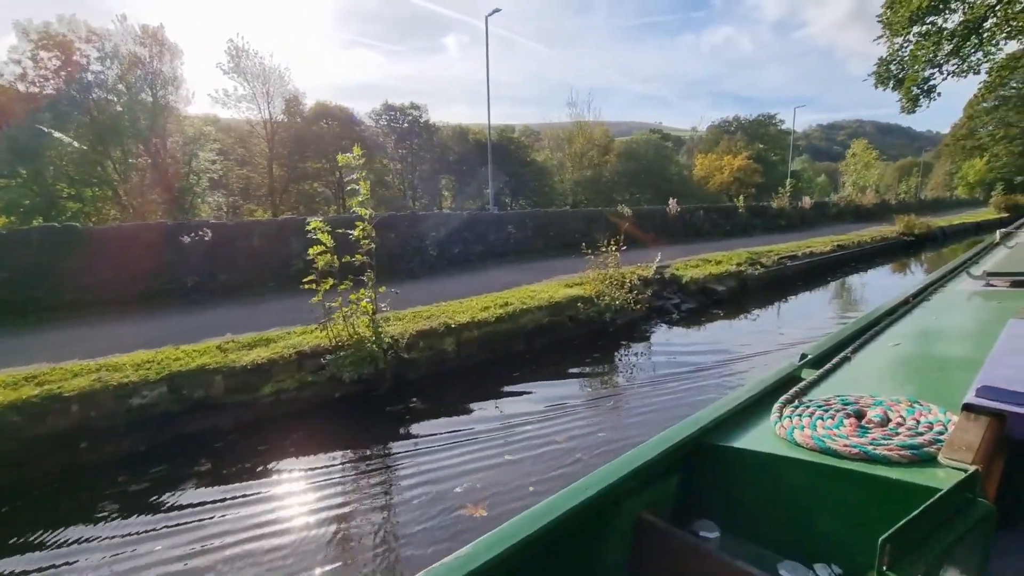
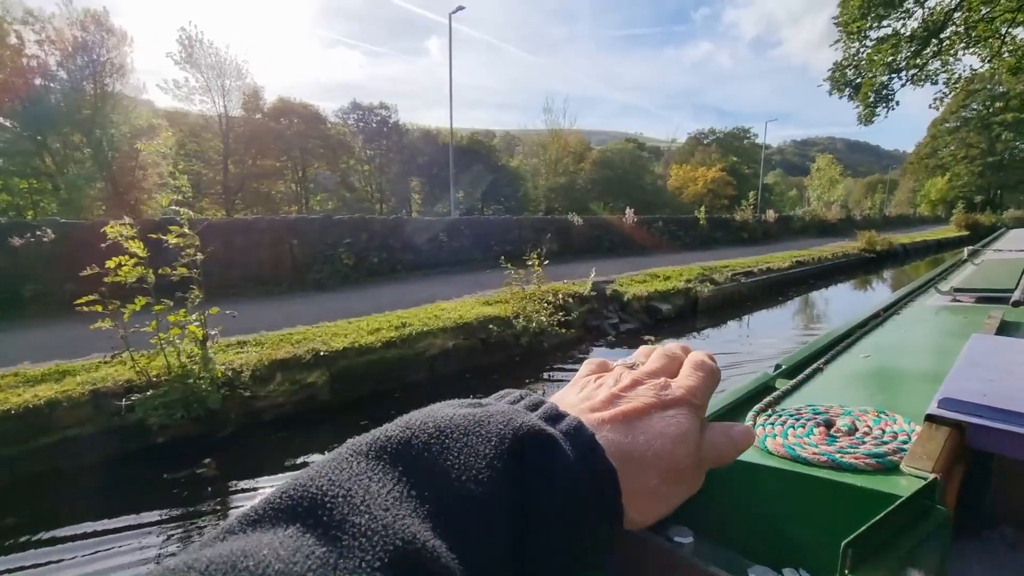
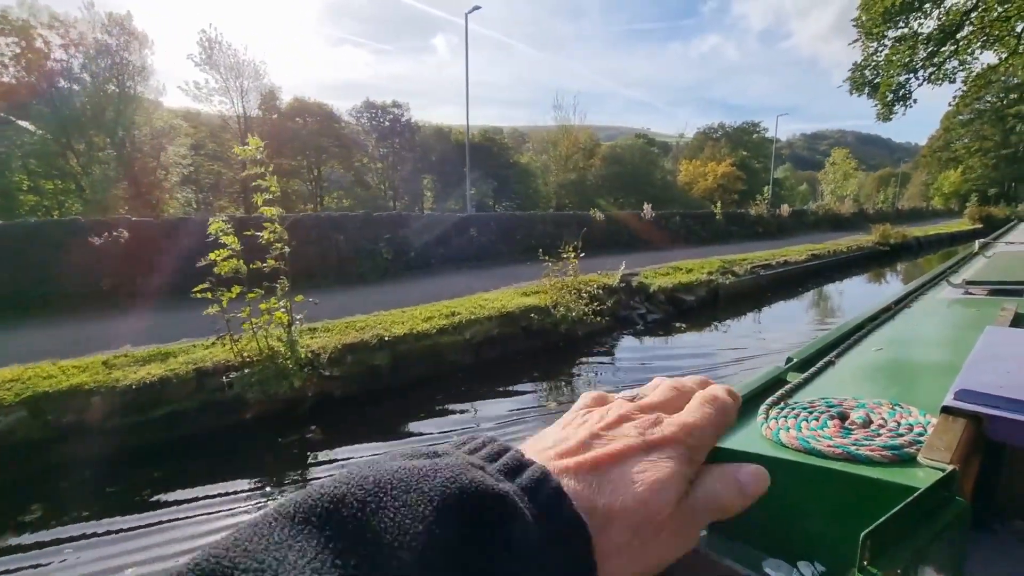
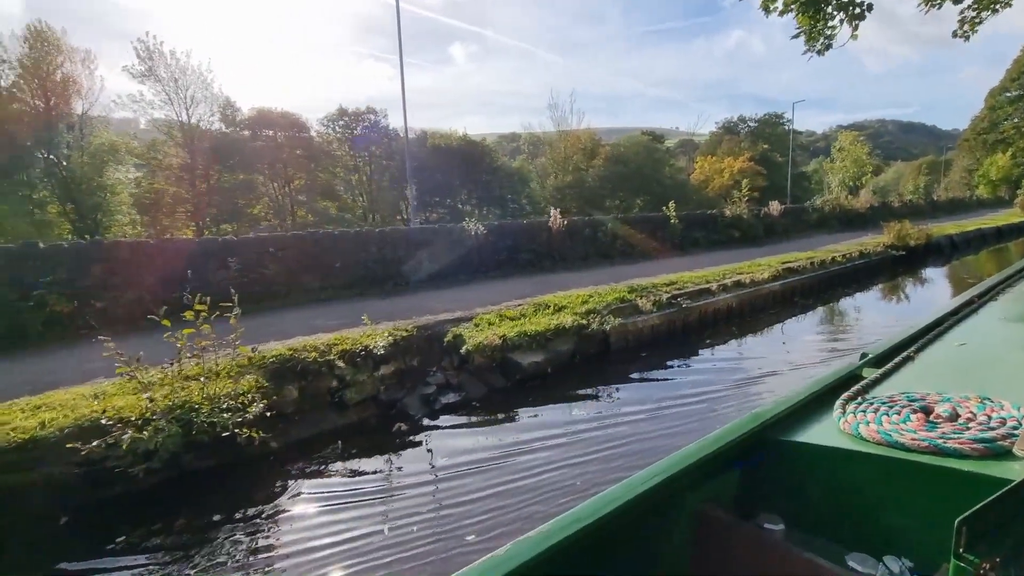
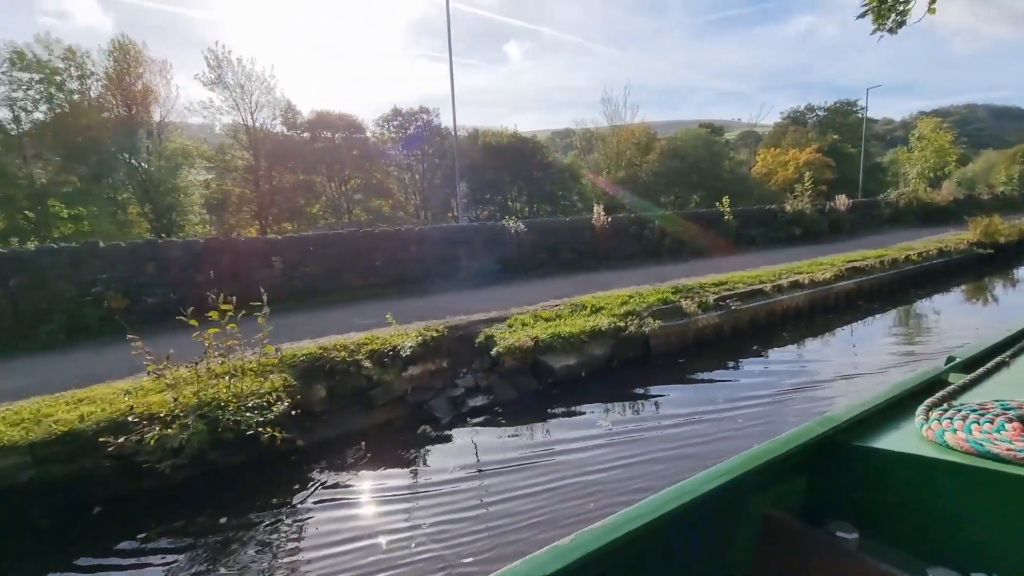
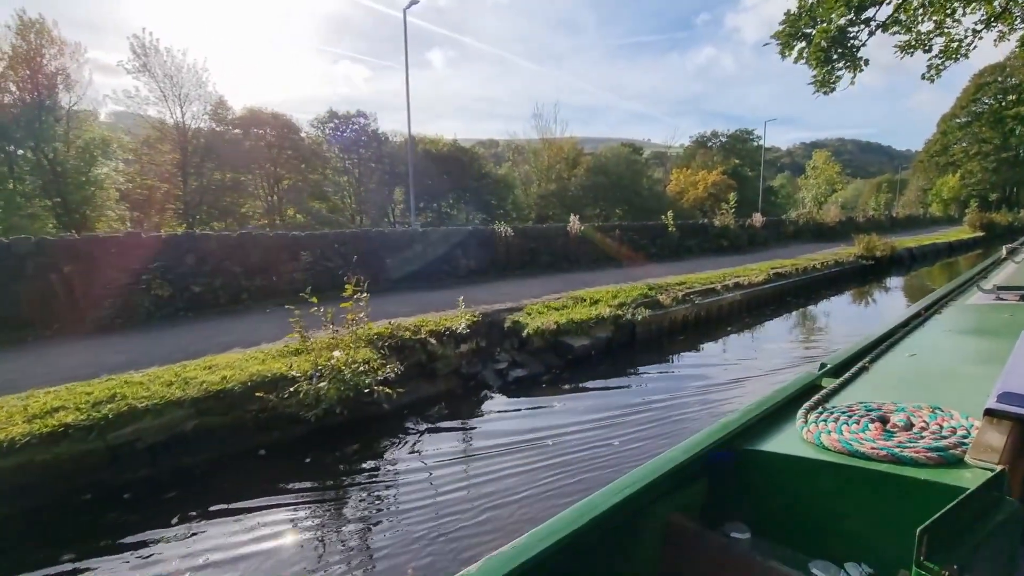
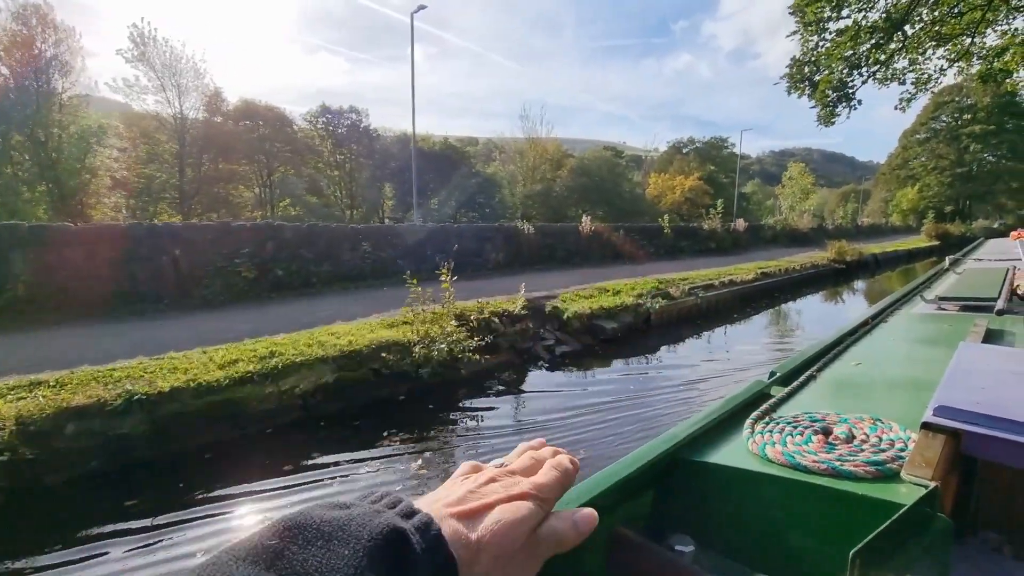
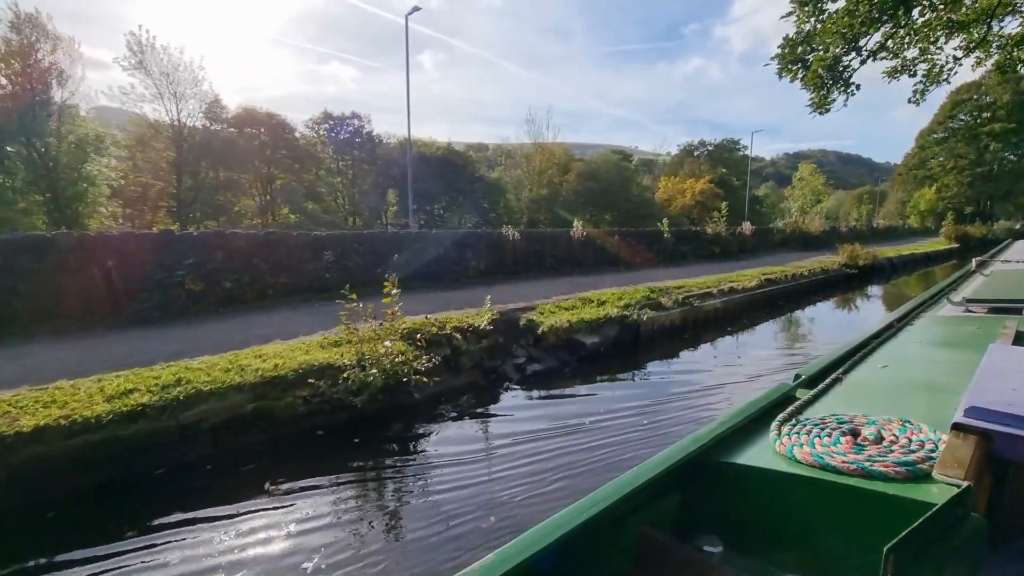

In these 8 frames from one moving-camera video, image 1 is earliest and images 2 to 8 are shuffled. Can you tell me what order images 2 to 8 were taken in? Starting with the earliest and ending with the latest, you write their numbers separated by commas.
3, 2, 7, 8, 6, 4, 5
